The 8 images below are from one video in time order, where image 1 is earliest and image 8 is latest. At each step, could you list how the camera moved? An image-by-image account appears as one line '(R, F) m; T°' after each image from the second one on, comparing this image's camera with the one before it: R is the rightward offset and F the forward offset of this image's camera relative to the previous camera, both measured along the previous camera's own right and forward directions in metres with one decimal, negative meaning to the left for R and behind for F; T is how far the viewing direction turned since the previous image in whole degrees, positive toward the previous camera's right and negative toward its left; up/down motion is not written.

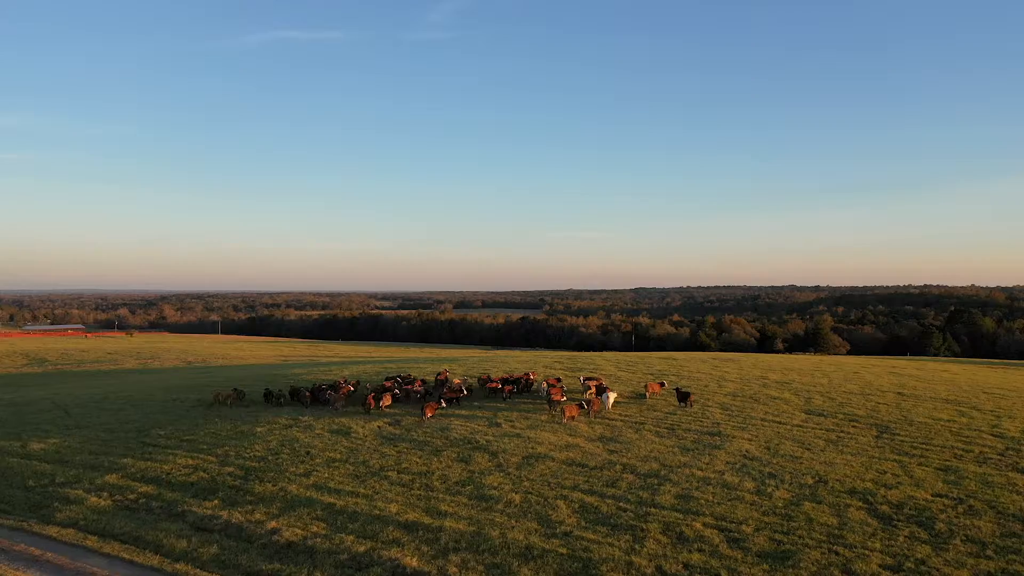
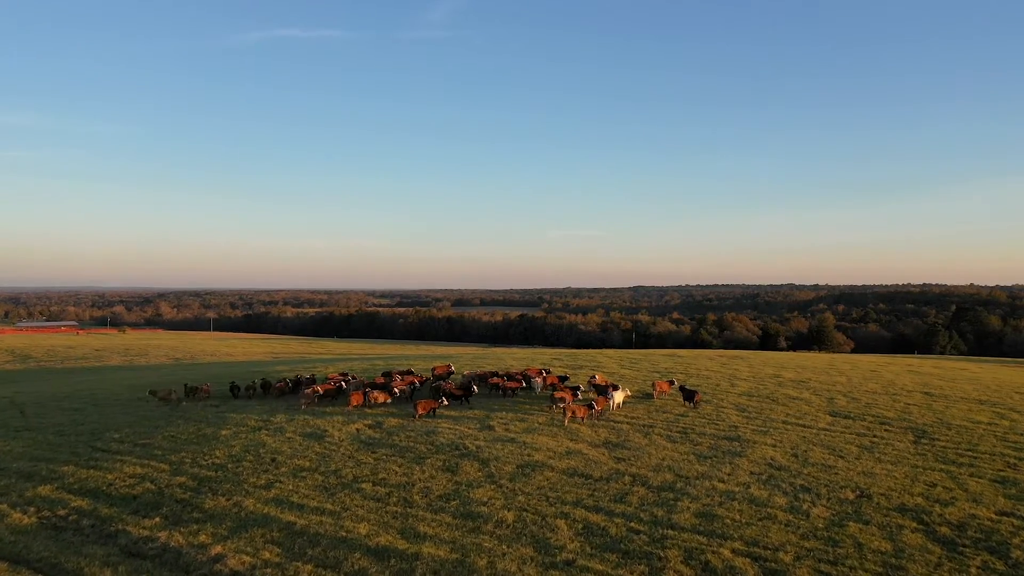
(+0.1, +1.9) m; 0°
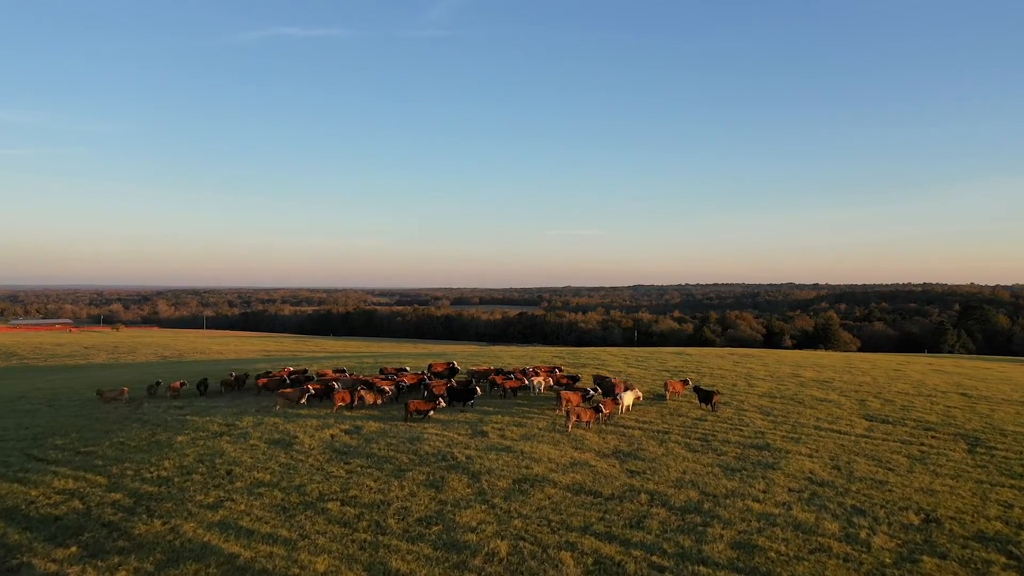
(+0.1, +2.0) m; 0°
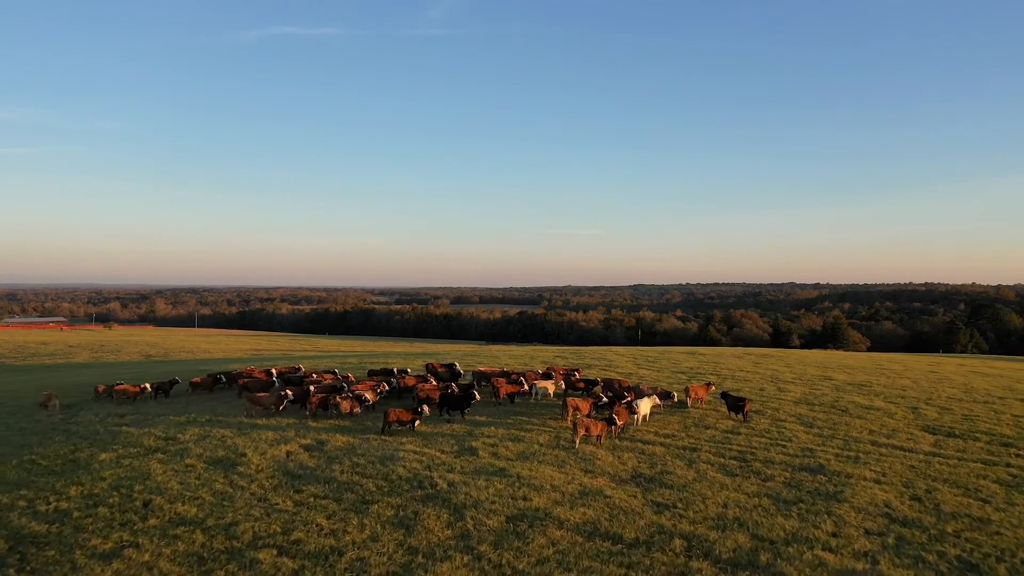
(+0.1, +2.6) m; 0°
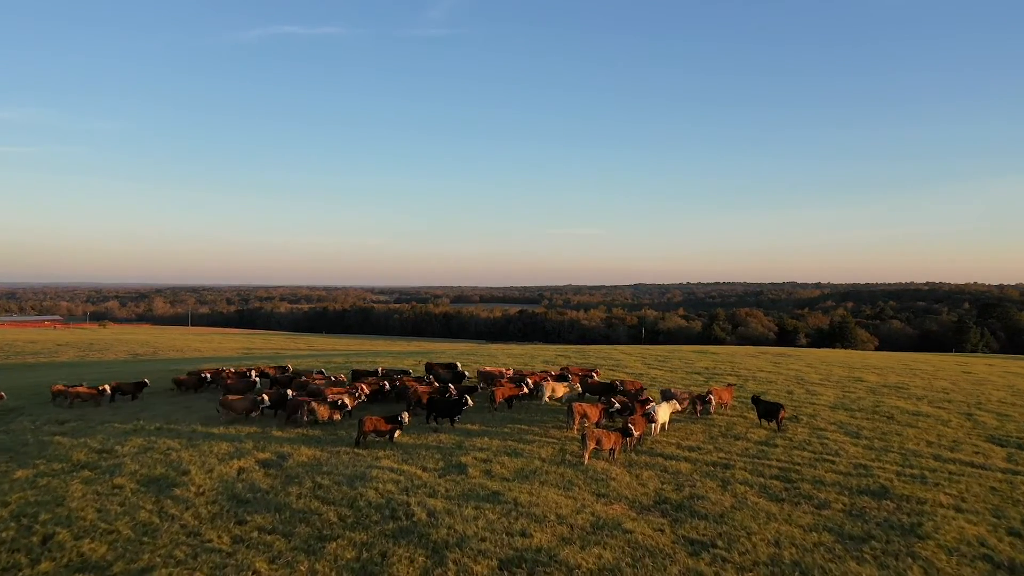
(+0.1, +2.0) m; 0°
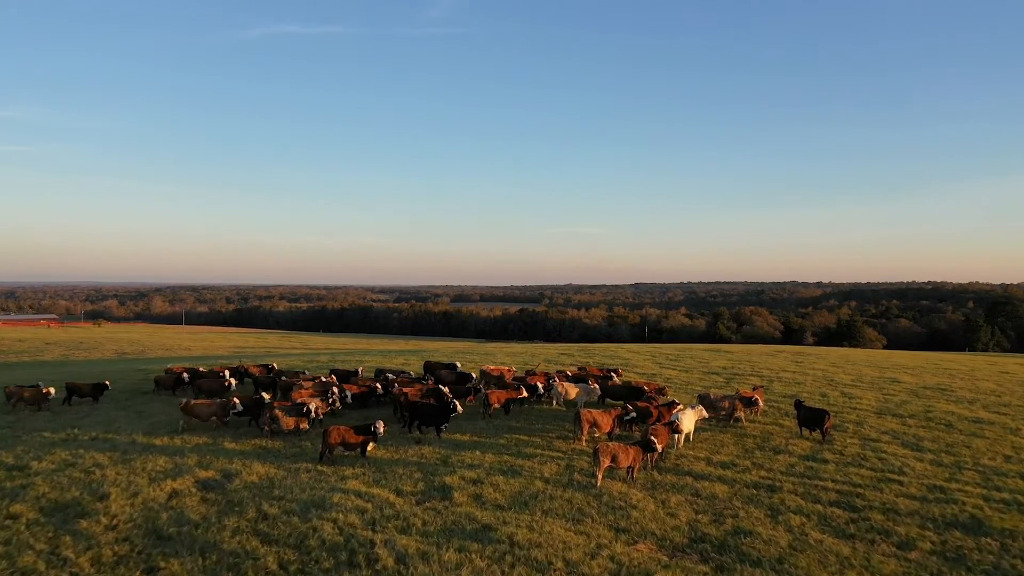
(+0.1, +1.9) m; 0°
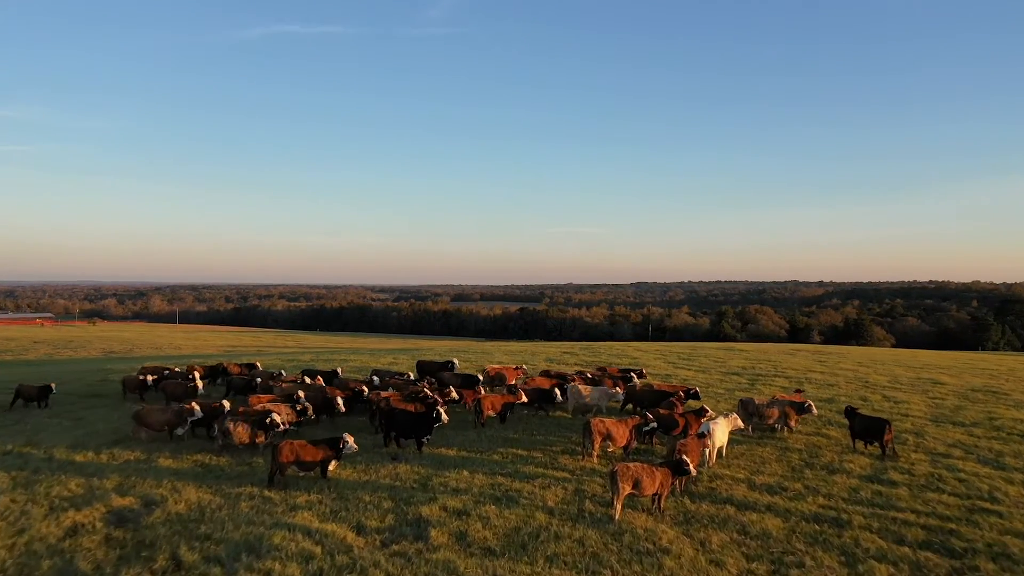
(+0.1, +1.8) m; 0°
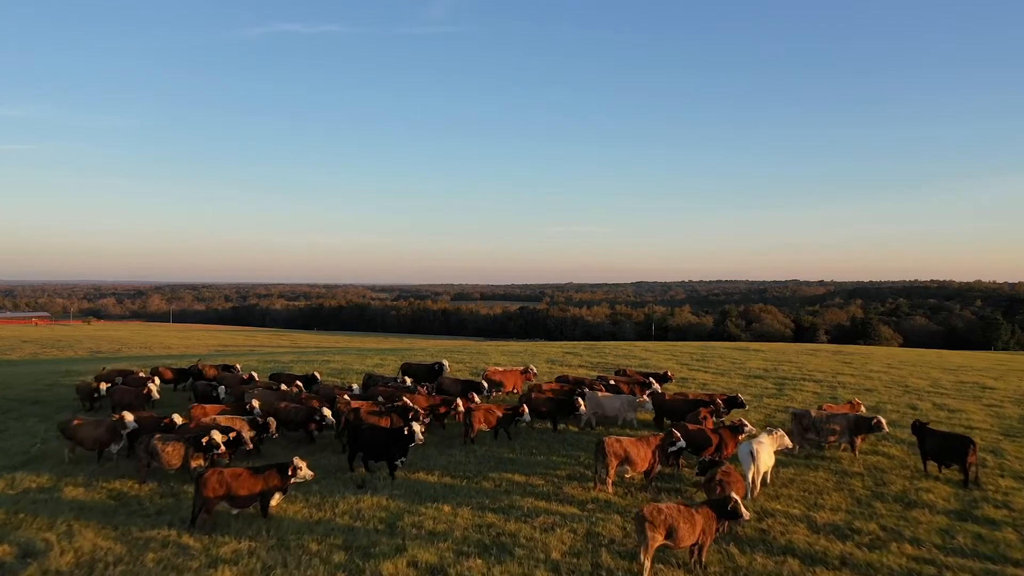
(+0.1, +1.7) m; 0°
